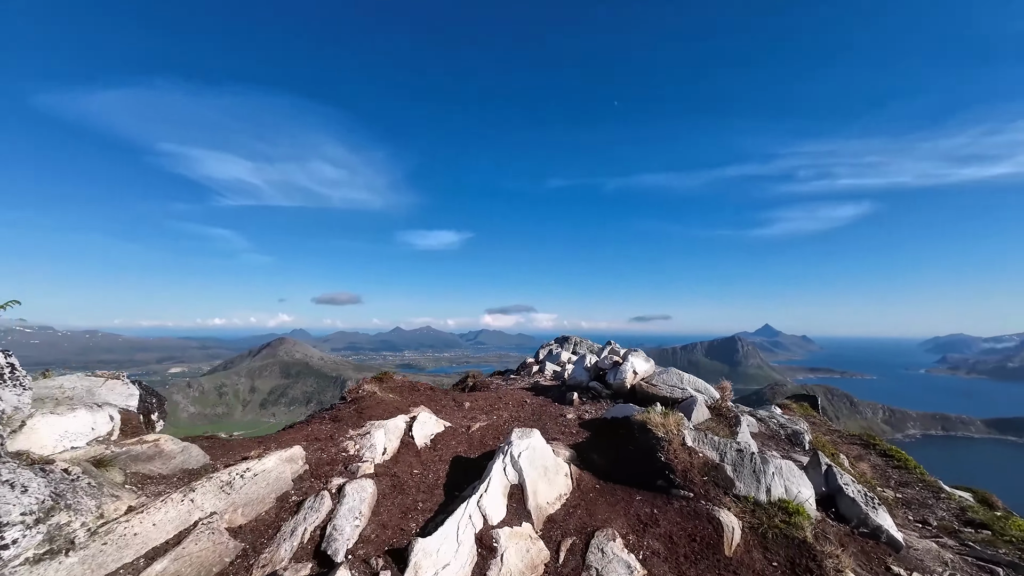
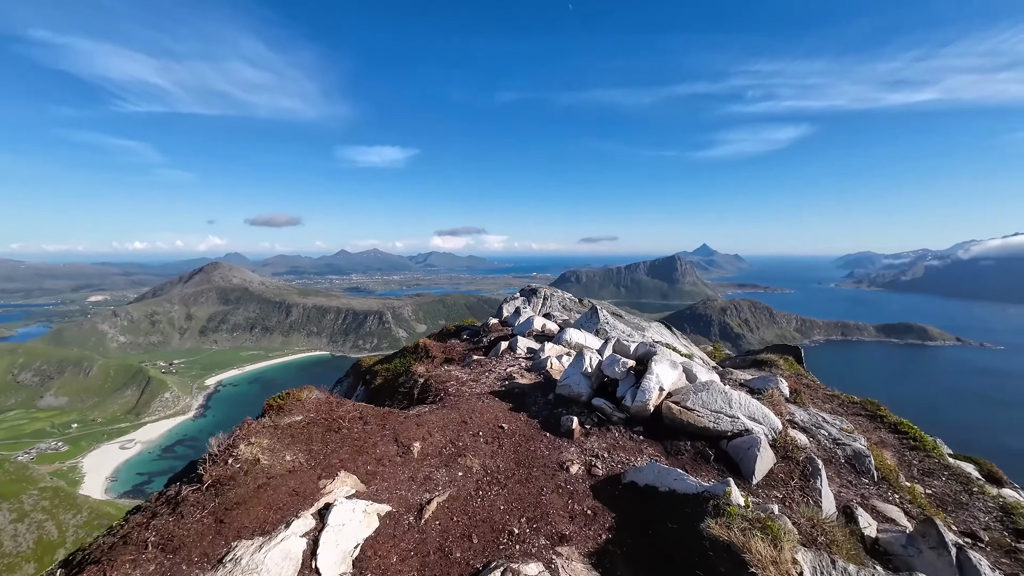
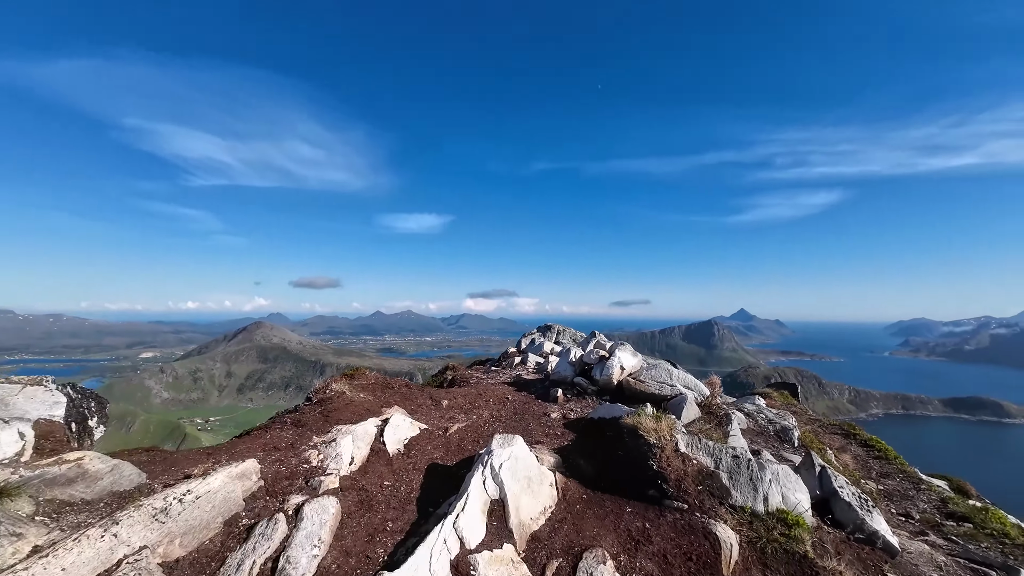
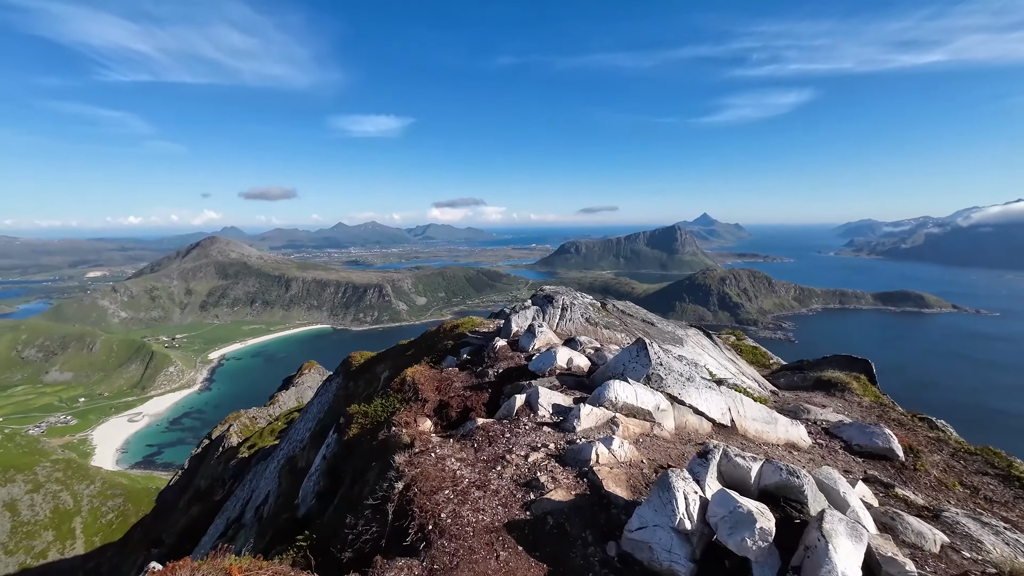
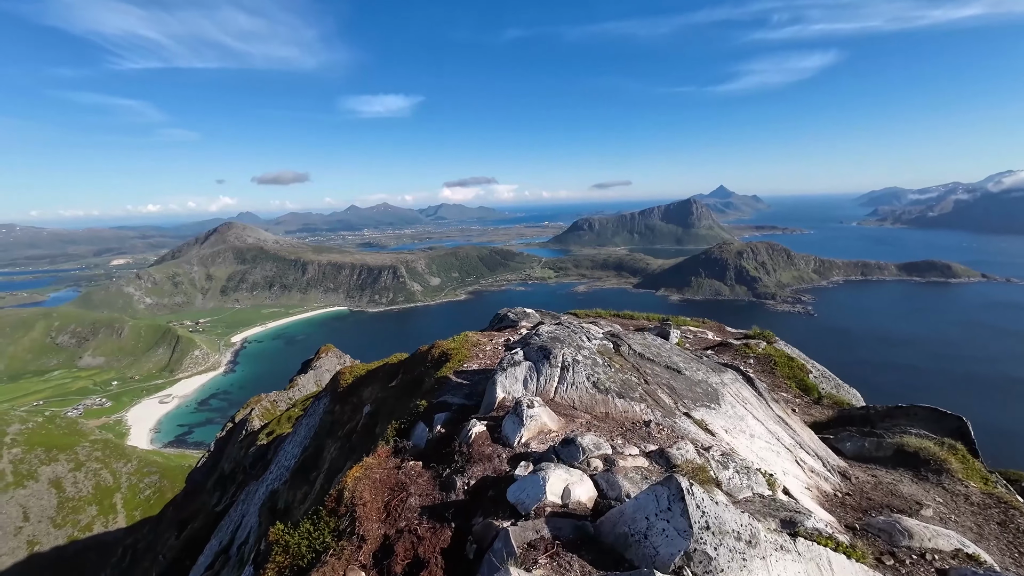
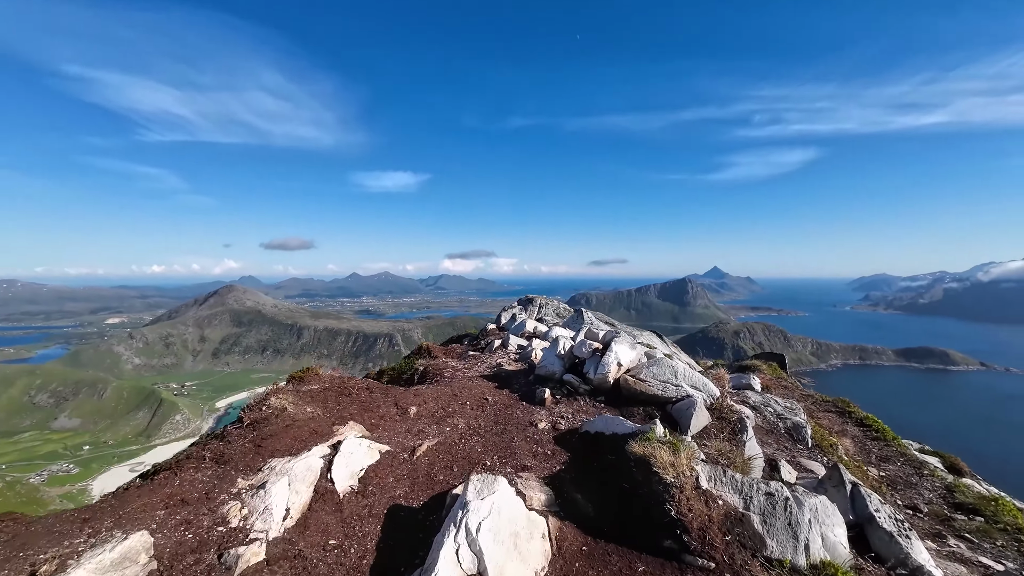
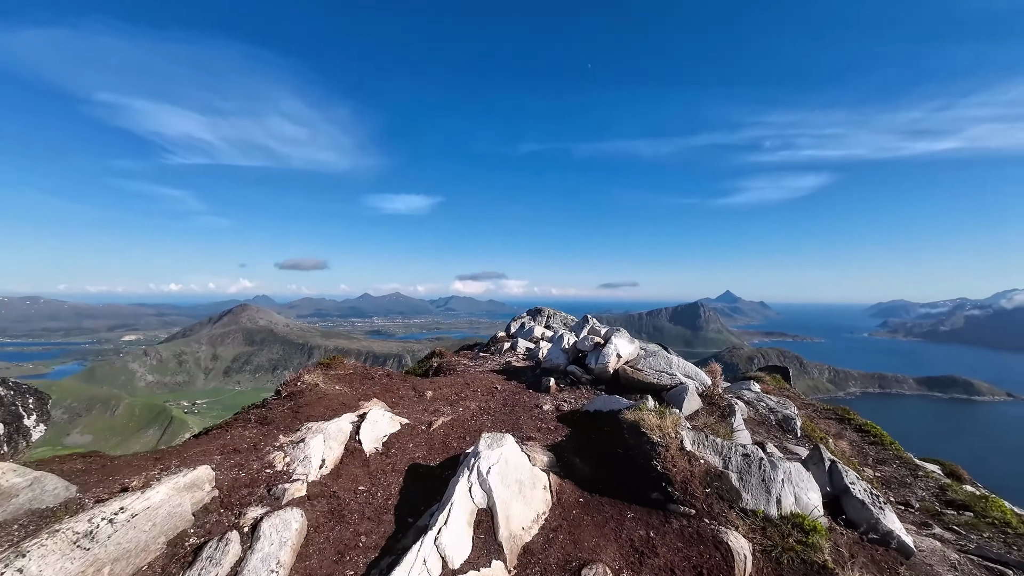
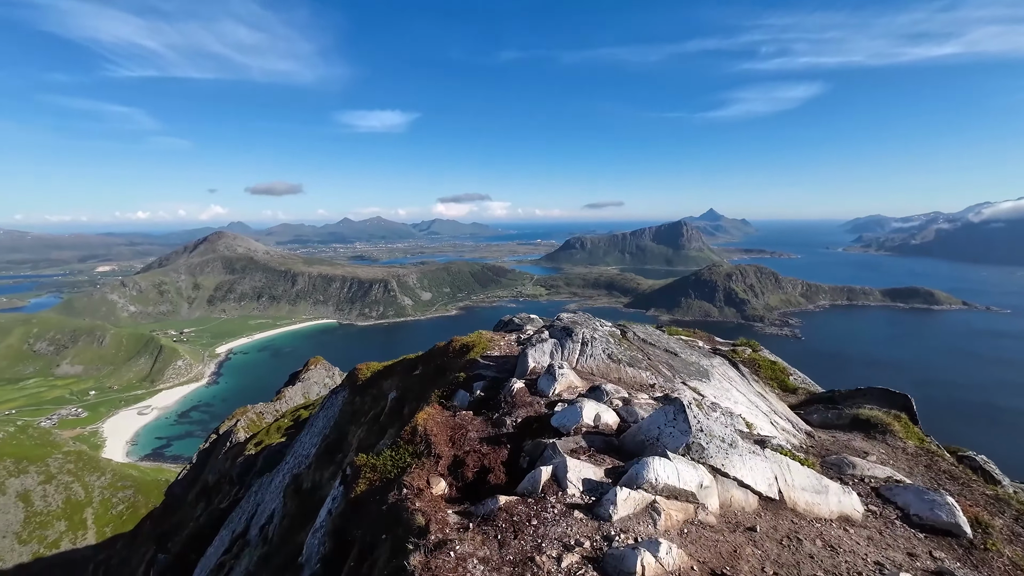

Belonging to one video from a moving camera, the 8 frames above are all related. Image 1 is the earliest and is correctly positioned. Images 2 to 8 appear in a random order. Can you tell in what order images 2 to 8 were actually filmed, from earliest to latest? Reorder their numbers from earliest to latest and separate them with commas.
3, 7, 6, 2, 4, 8, 5
